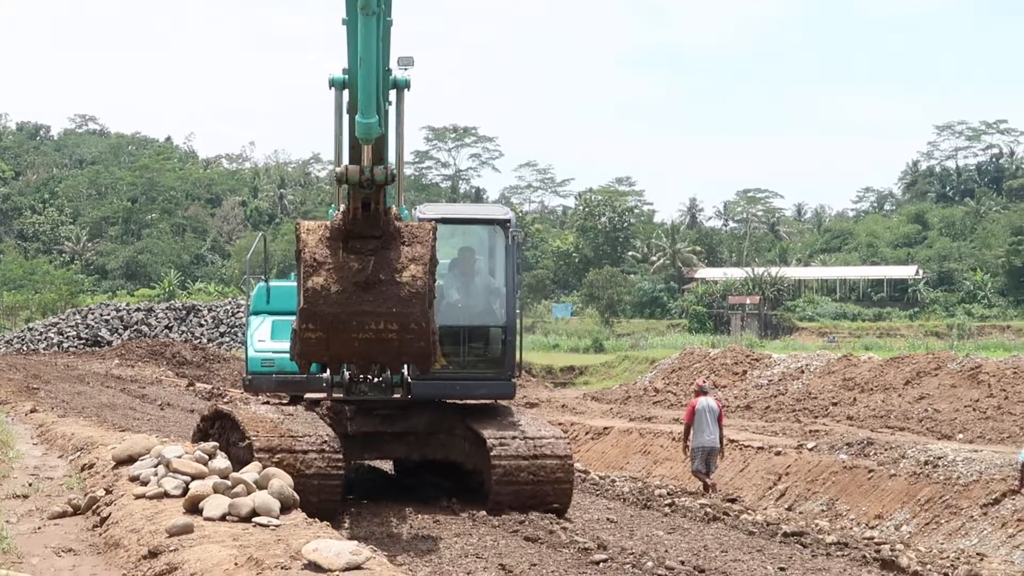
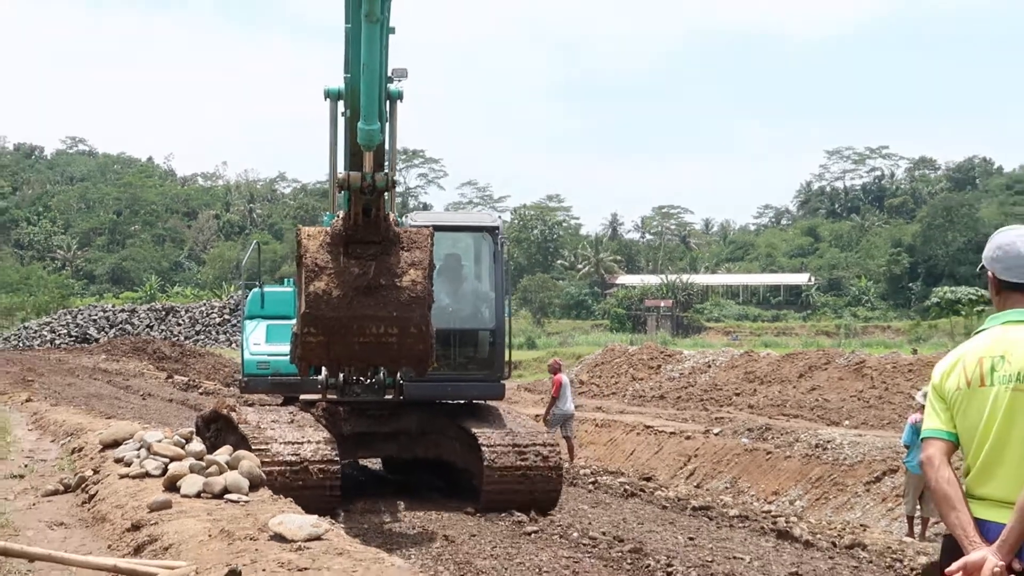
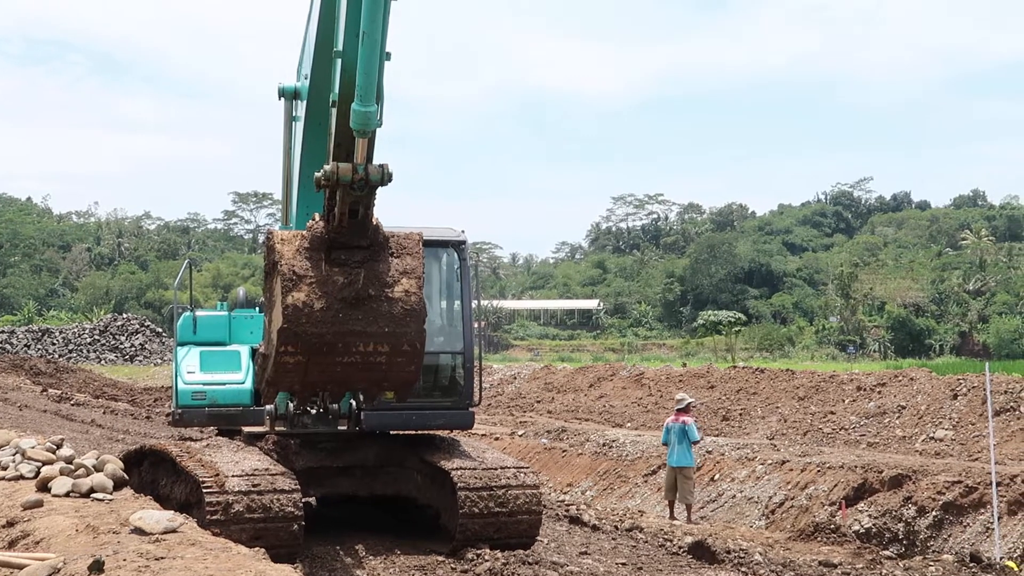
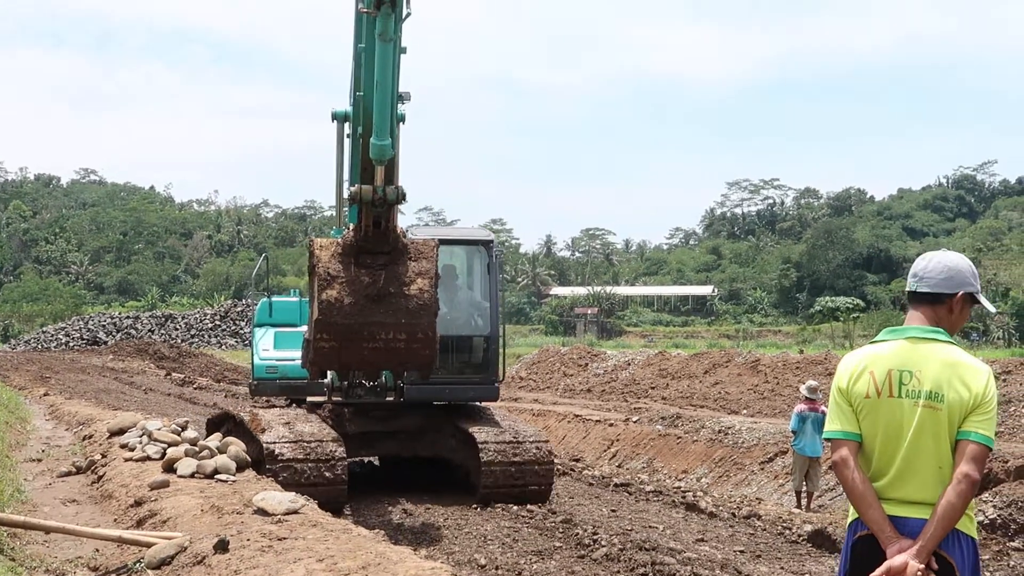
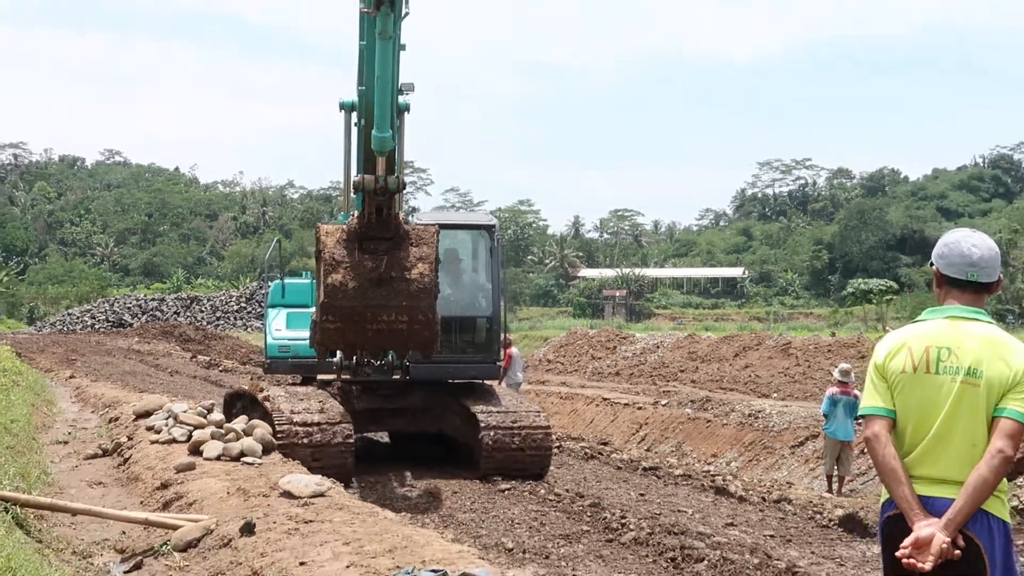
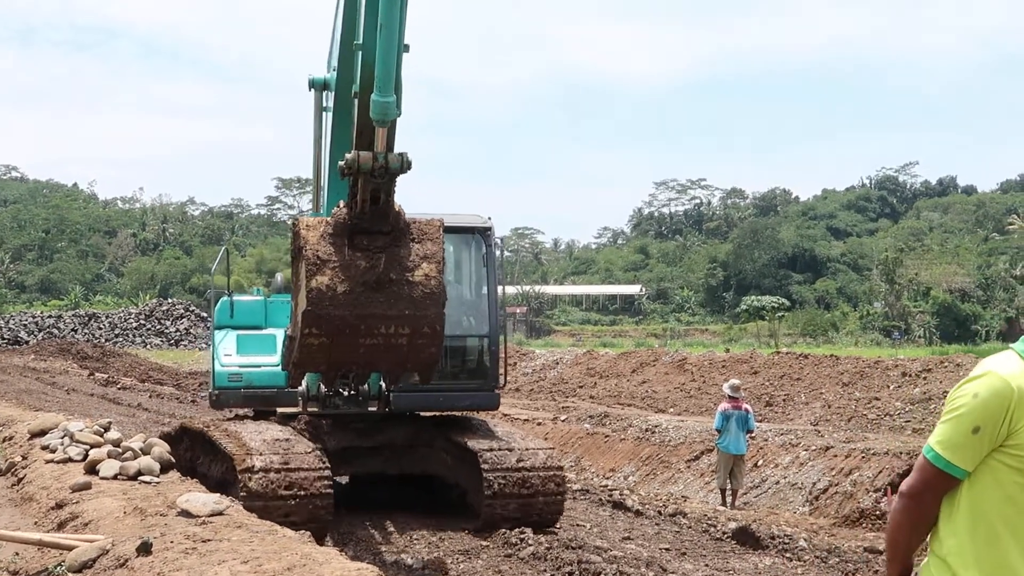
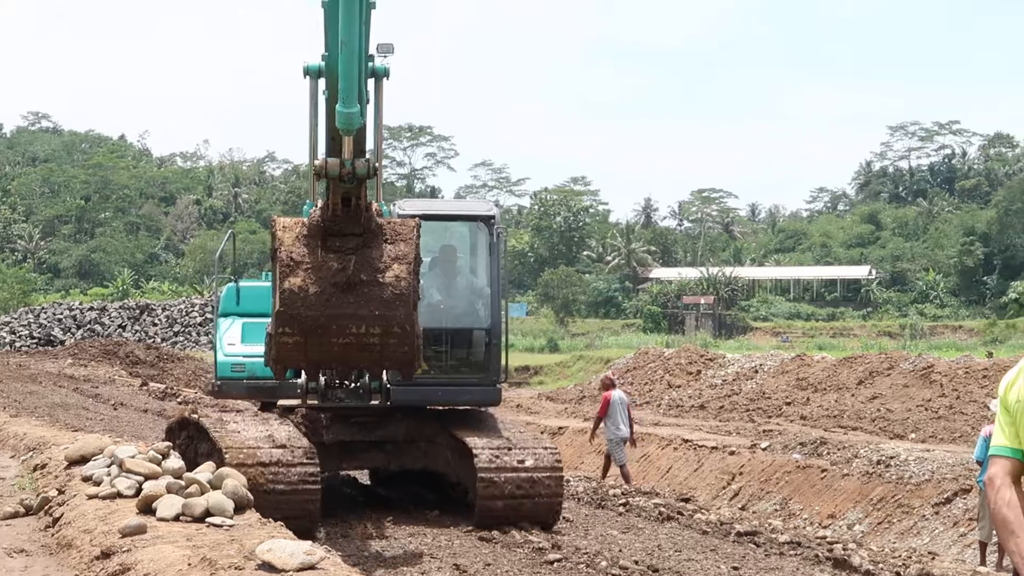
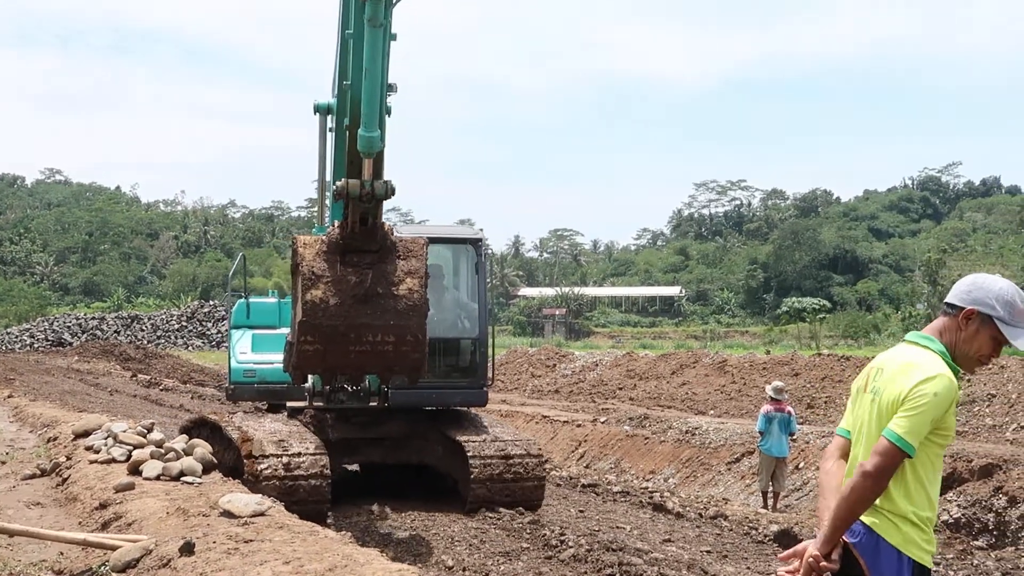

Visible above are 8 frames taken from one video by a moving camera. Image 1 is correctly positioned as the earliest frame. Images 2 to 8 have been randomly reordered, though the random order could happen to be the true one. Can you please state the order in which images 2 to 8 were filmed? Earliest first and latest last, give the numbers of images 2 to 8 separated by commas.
7, 2, 5, 4, 8, 6, 3
